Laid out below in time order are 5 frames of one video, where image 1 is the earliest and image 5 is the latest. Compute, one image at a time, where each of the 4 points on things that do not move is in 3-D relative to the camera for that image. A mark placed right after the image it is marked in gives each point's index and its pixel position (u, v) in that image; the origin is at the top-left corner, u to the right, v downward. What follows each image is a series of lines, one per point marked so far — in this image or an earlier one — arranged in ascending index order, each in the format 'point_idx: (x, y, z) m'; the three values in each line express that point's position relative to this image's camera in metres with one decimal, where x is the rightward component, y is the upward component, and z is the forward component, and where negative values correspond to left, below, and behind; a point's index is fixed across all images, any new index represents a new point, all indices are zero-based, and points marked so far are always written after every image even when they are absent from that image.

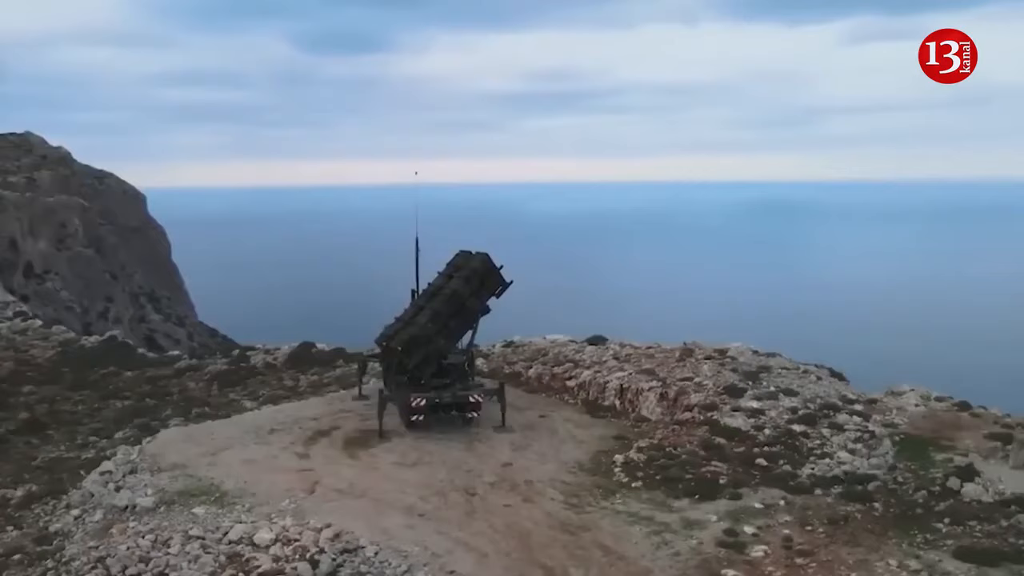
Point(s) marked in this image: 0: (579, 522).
0: (+1.2, -4.0, +15.1) m
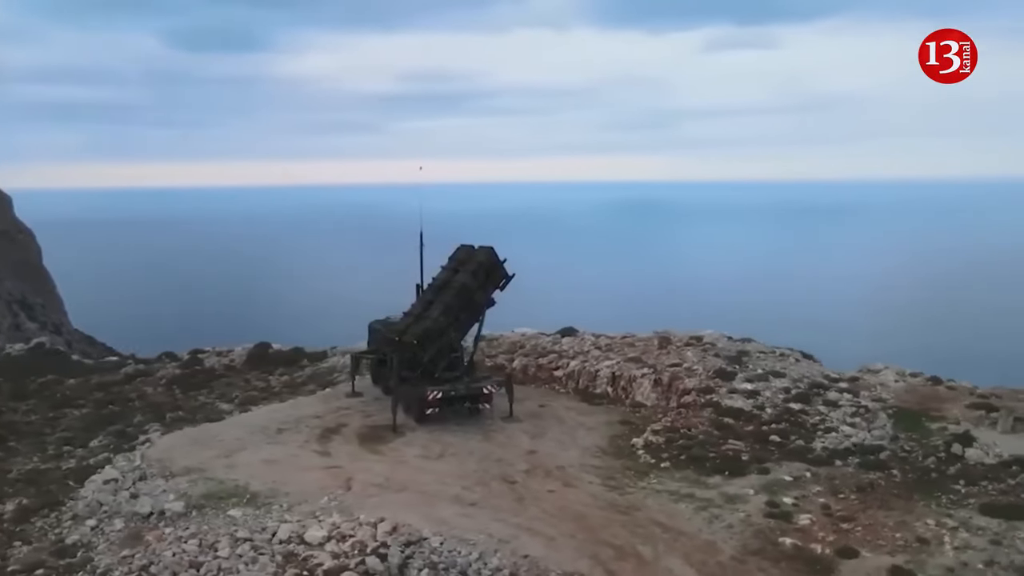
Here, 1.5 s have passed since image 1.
0: (+2.0, -3.8, +15.5) m
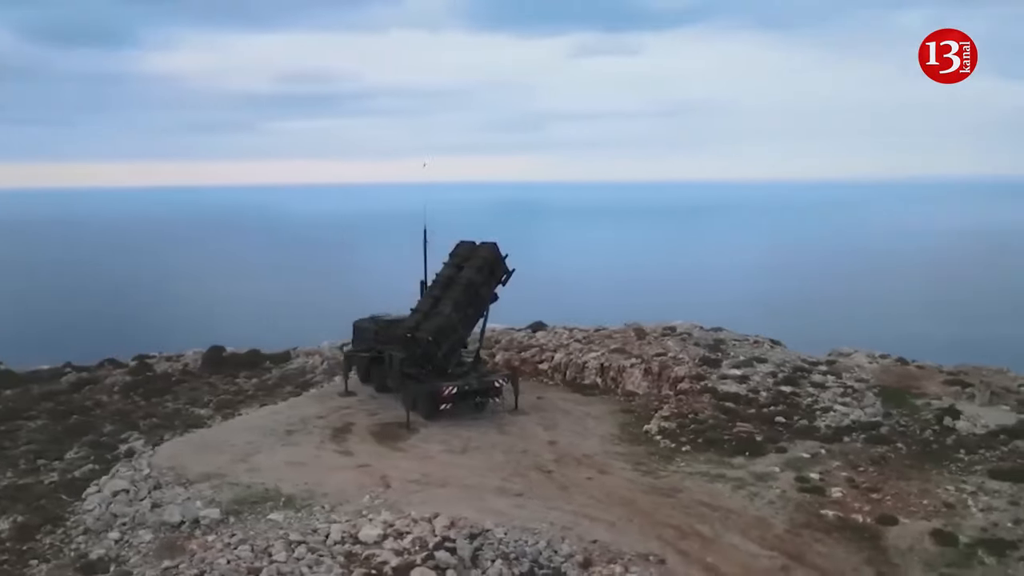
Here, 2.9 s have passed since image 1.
0: (+2.8, -3.6, +16.0) m
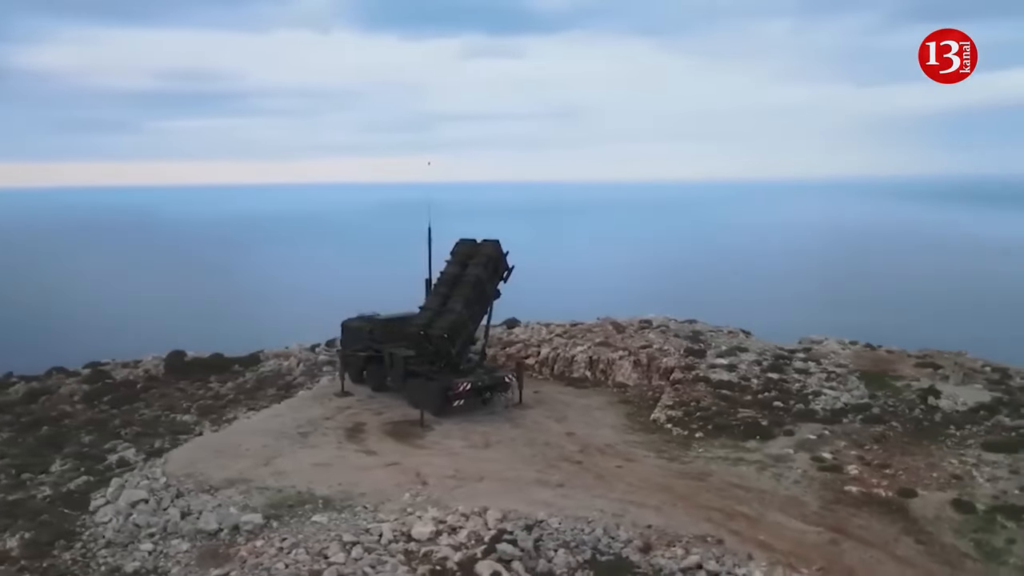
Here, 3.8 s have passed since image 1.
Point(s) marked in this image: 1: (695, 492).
0: (+3.4, -3.4, +16.5) m
1: (+3.2, -3.6, +15.4) m
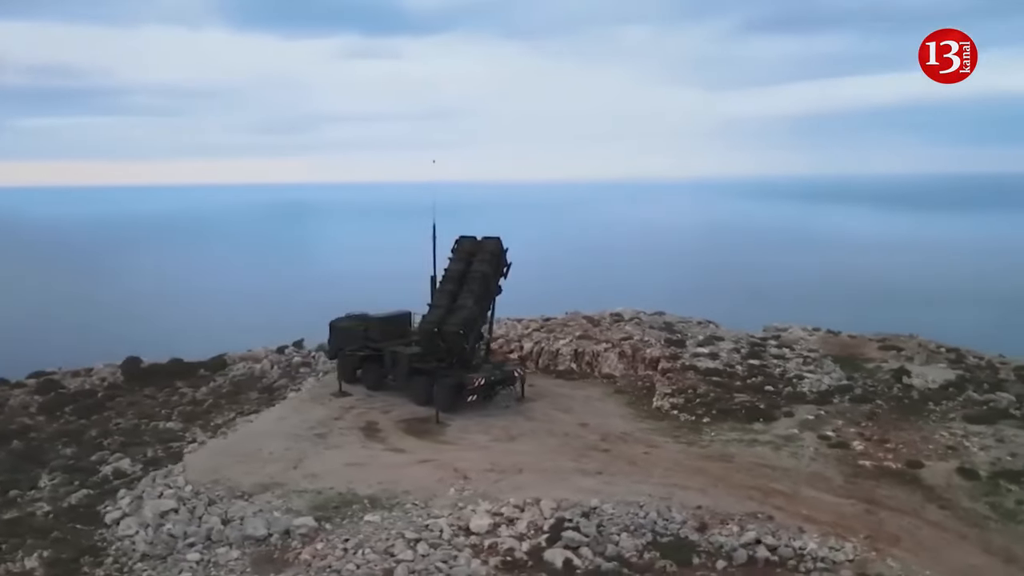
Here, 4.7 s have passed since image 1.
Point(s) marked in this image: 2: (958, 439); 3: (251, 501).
0: (+4.0, -3.2, +17.1) m
1: (+3.9, -3.4, +16.1) m
2: (+9.0, -3.1, +17.8) m
3: (-4.5, -3.6, +15.0) m
